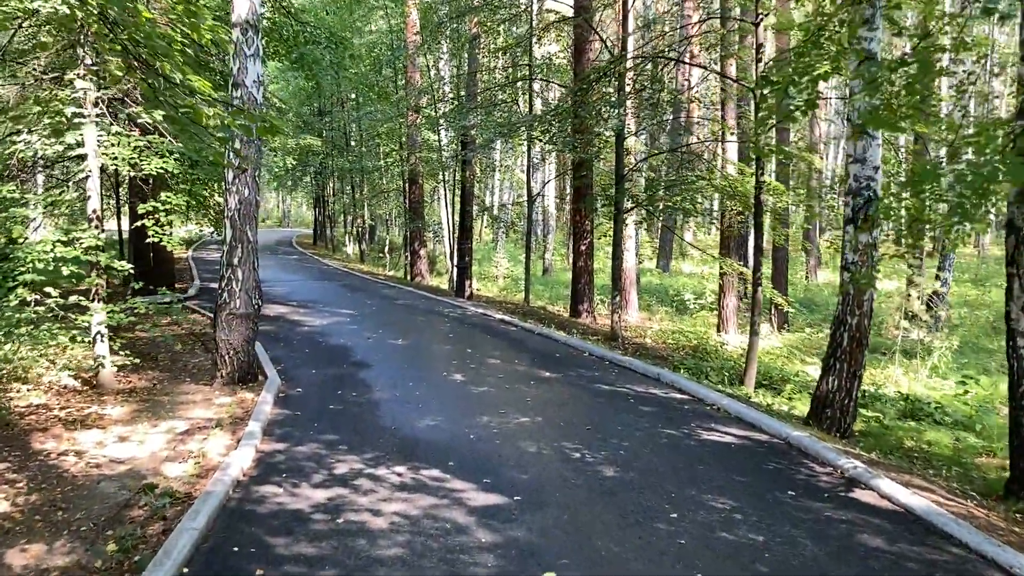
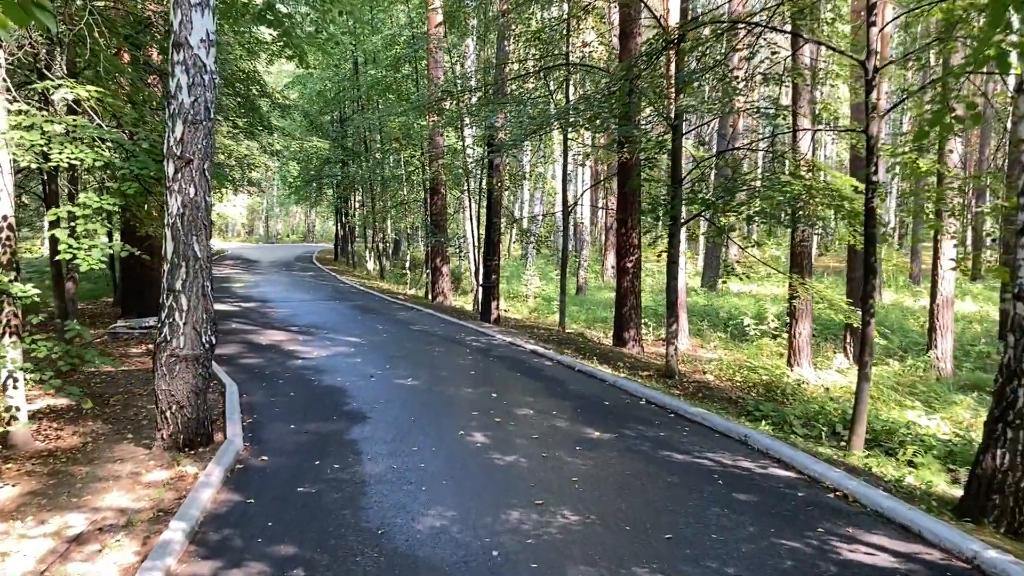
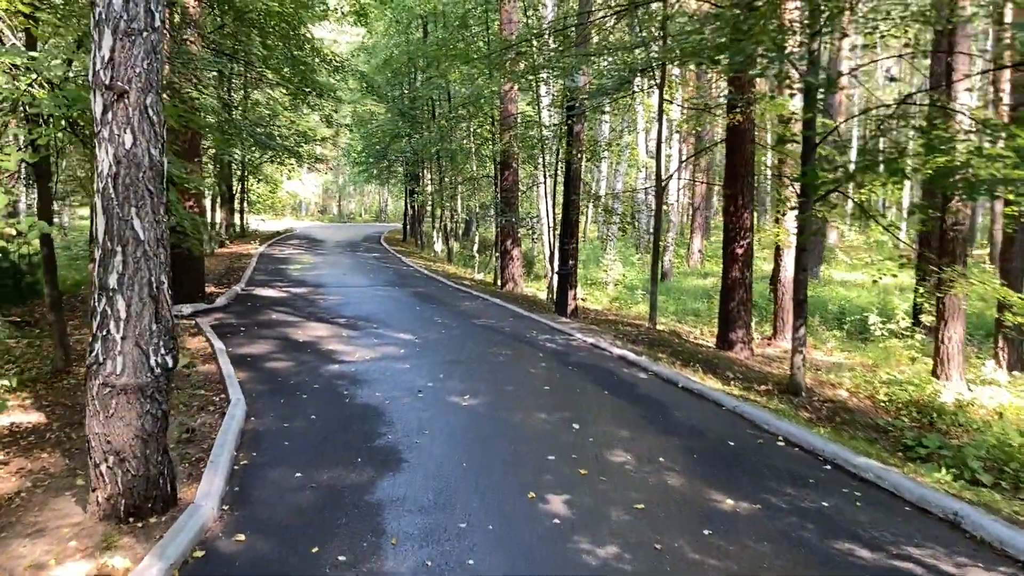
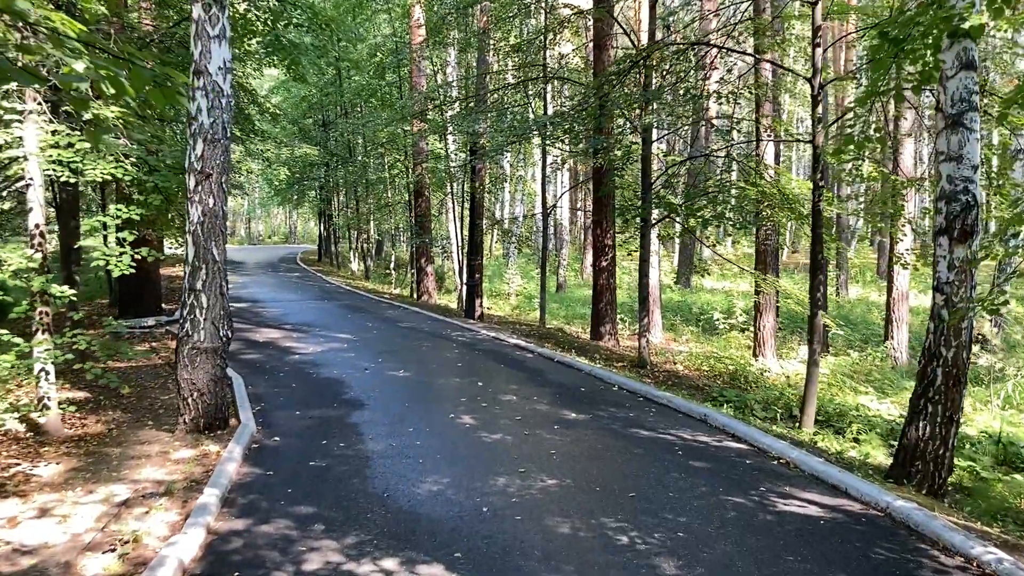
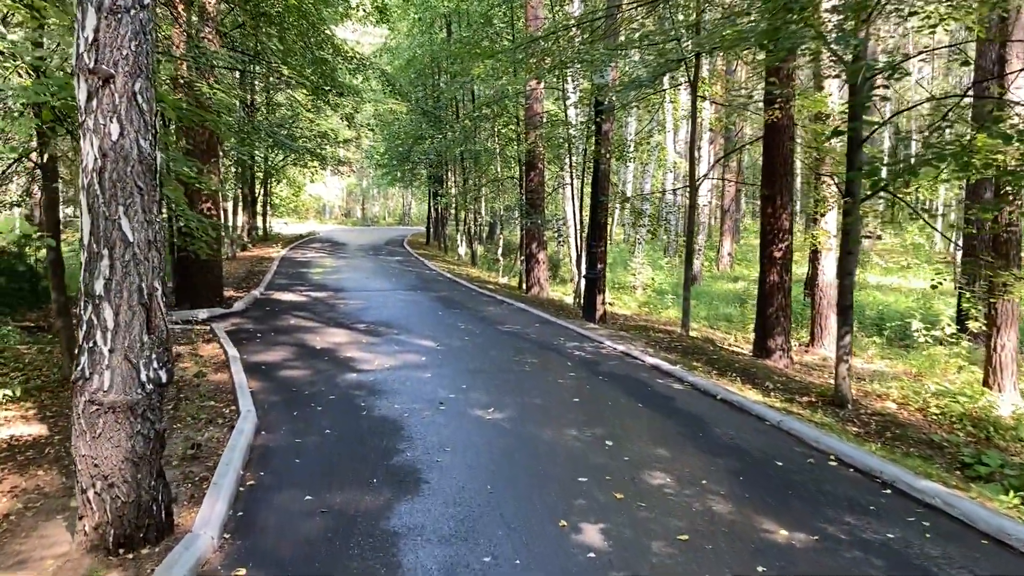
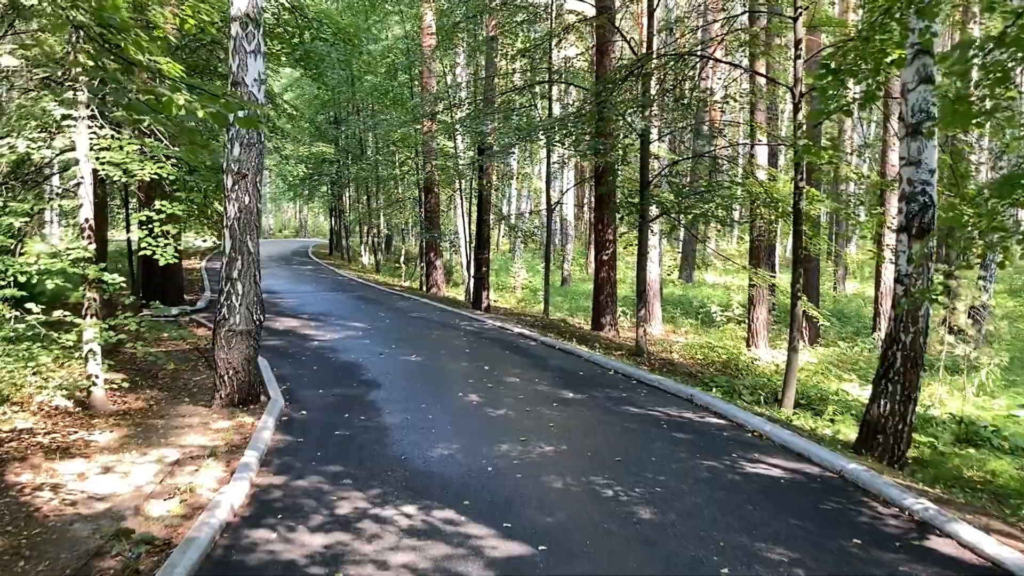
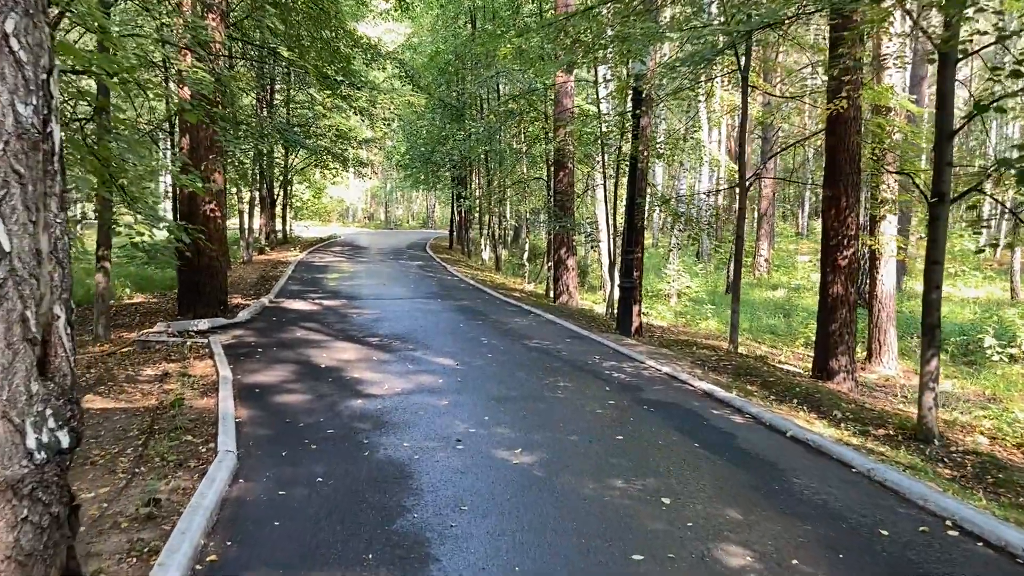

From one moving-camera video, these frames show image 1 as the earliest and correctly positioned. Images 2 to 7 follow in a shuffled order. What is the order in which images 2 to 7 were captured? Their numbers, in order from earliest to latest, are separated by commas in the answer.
6, 4, 2, 3, 5, 7
